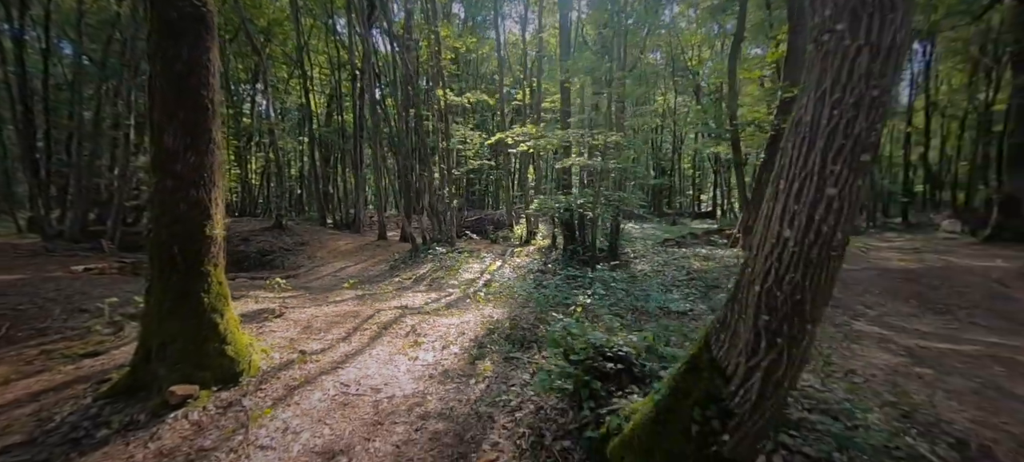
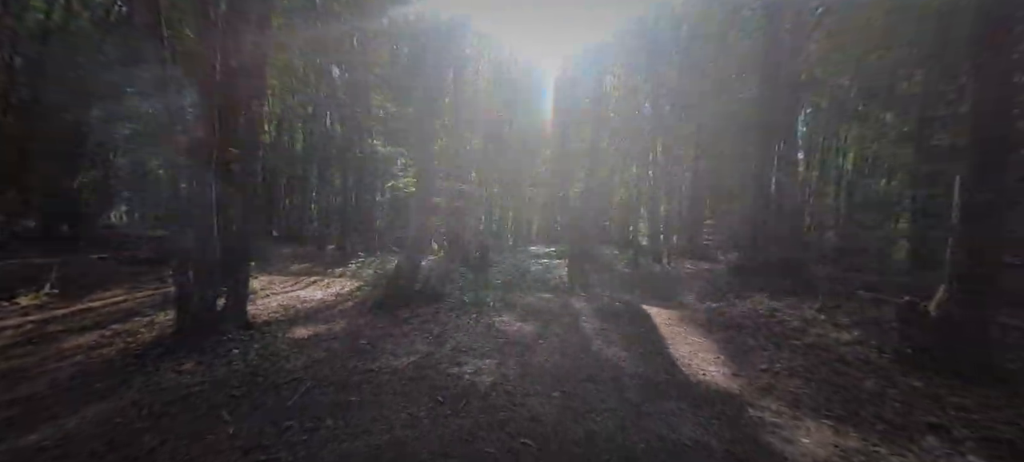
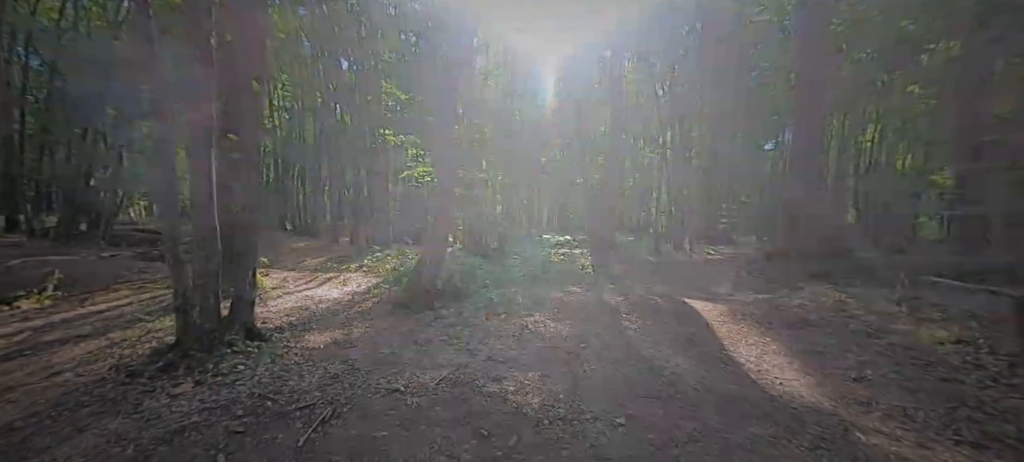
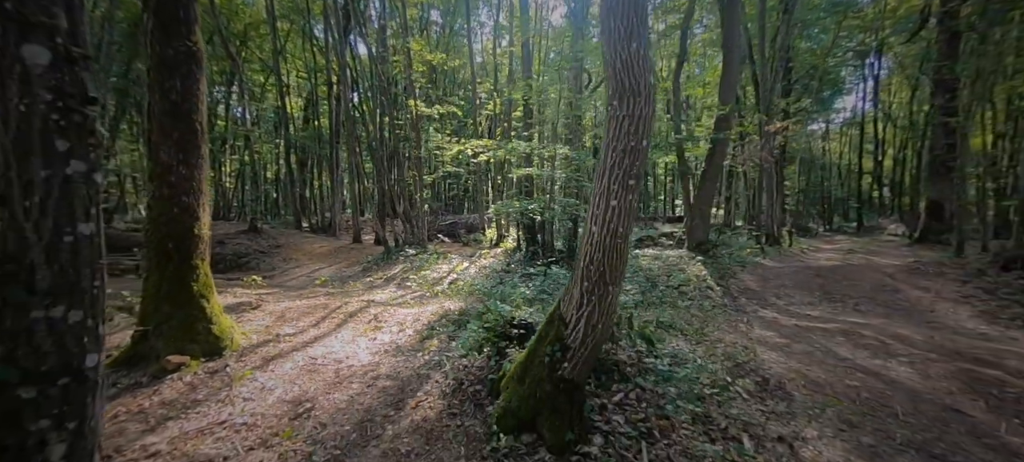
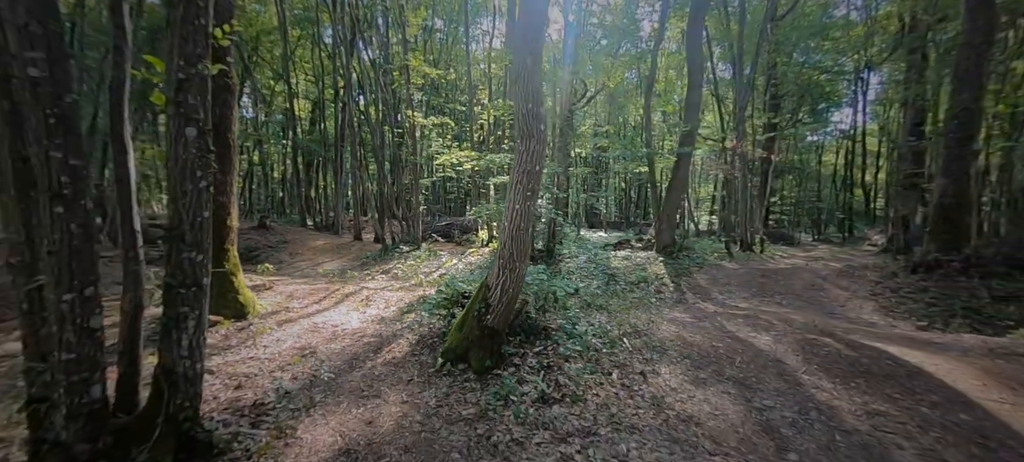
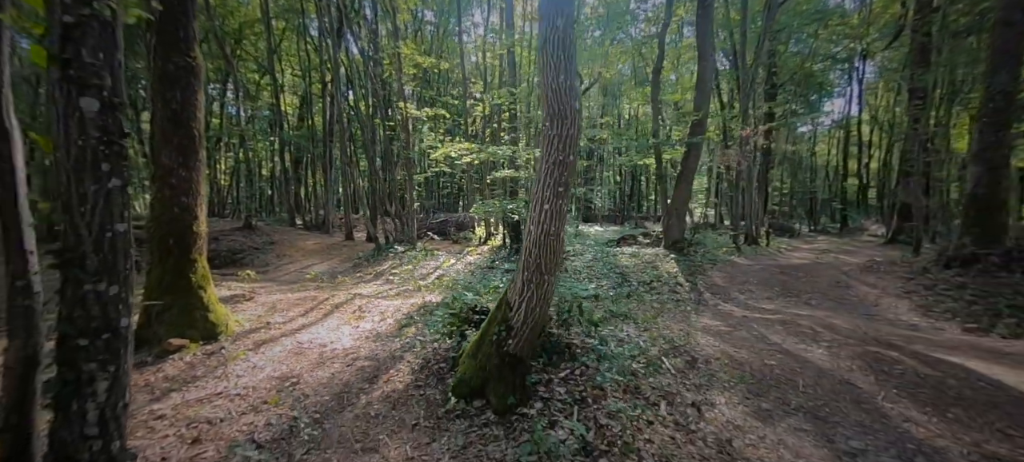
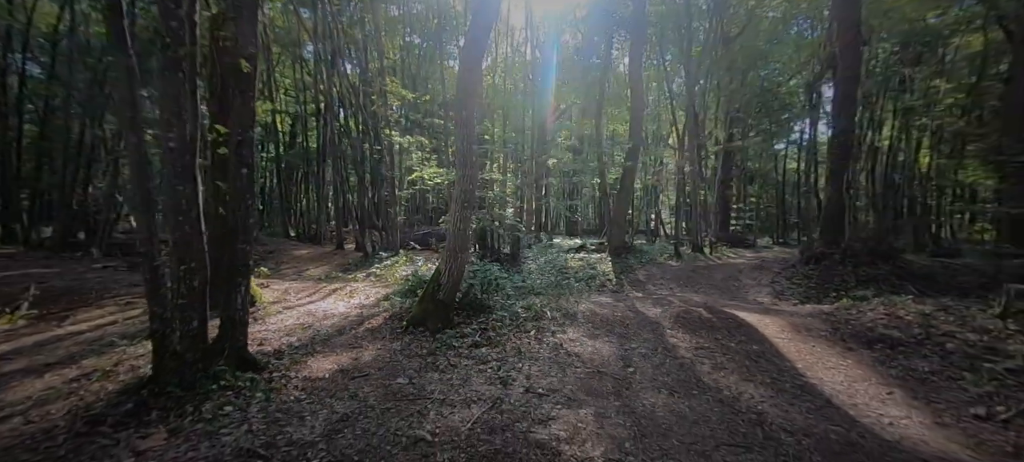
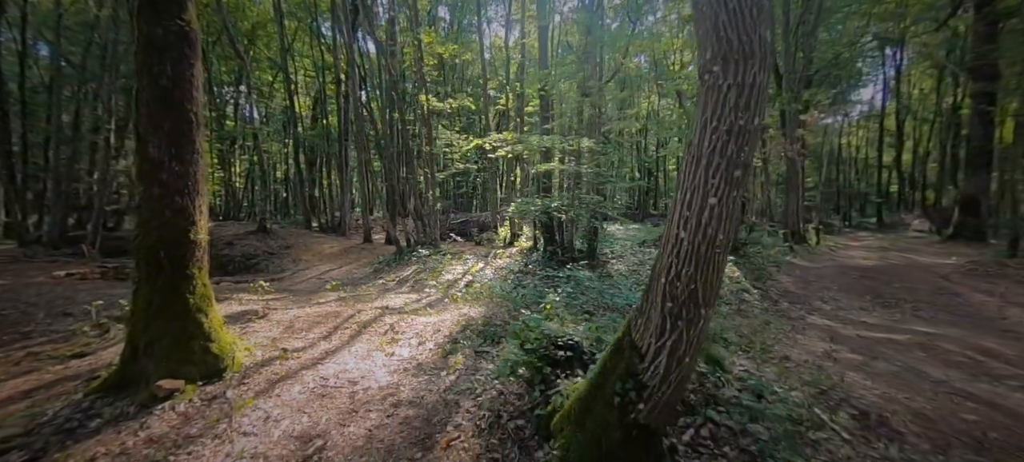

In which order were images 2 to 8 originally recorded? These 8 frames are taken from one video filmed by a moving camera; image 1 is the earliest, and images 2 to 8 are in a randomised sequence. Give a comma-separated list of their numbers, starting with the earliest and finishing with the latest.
8, 4, 6, 5, 7, 3, 2
